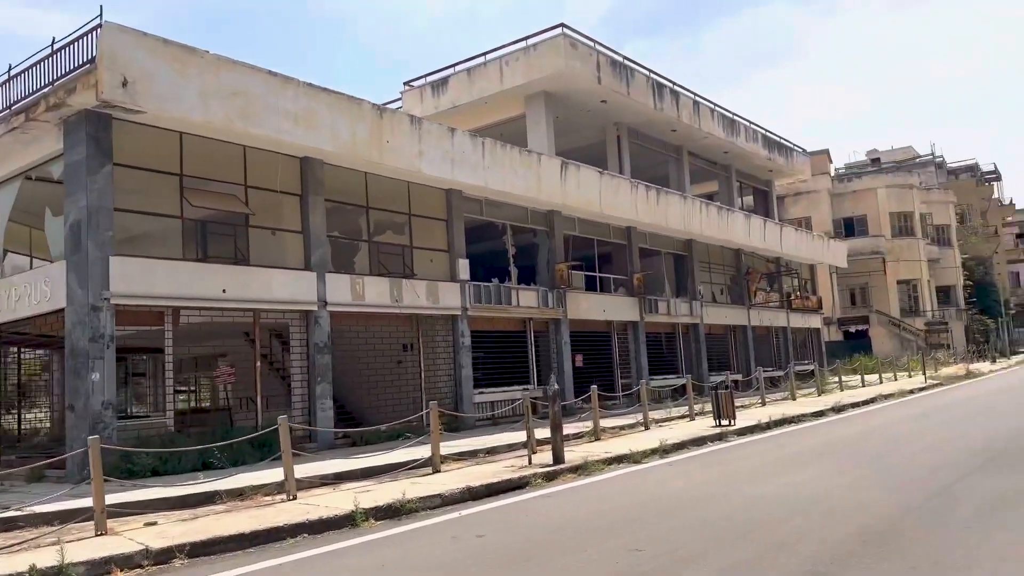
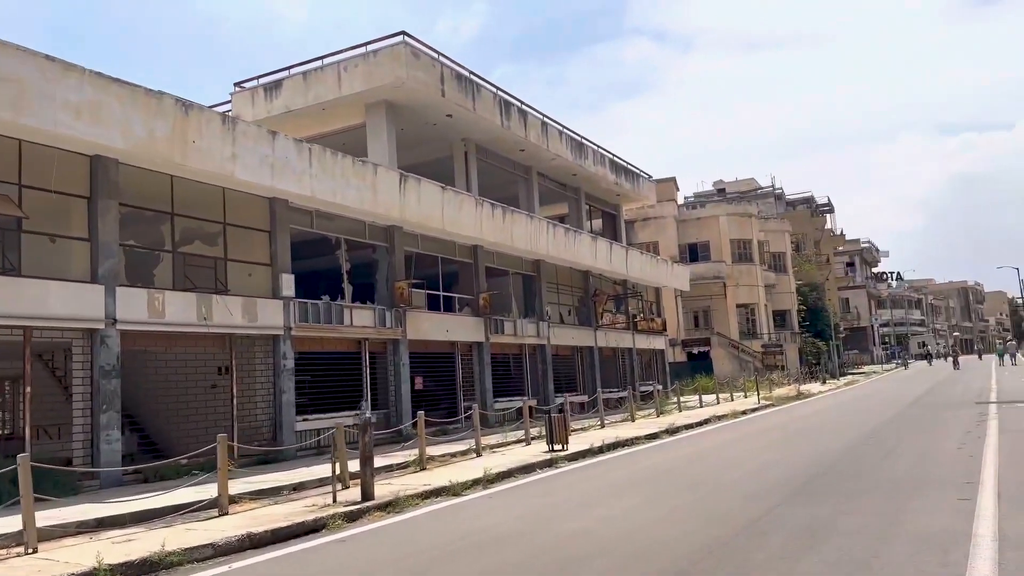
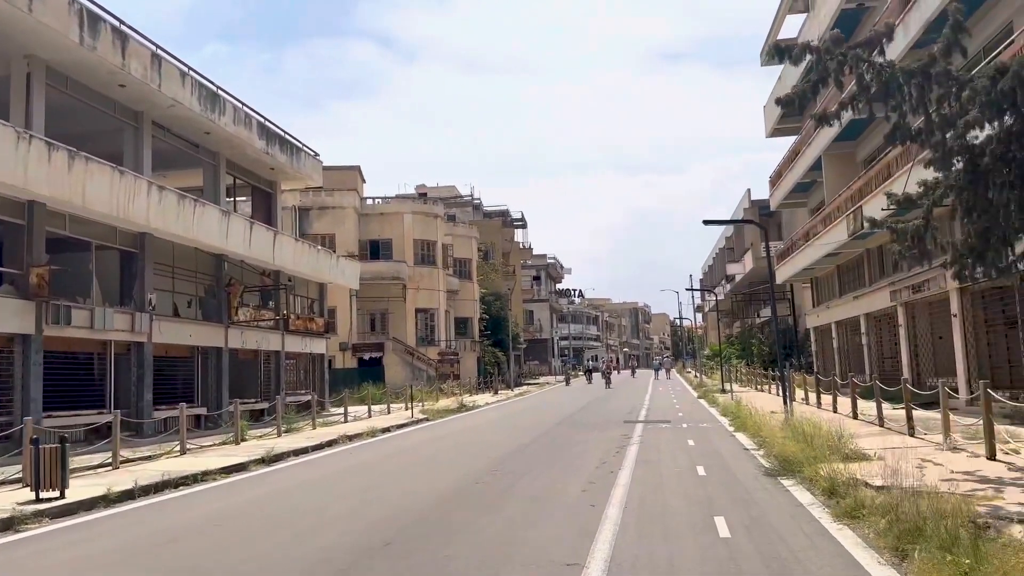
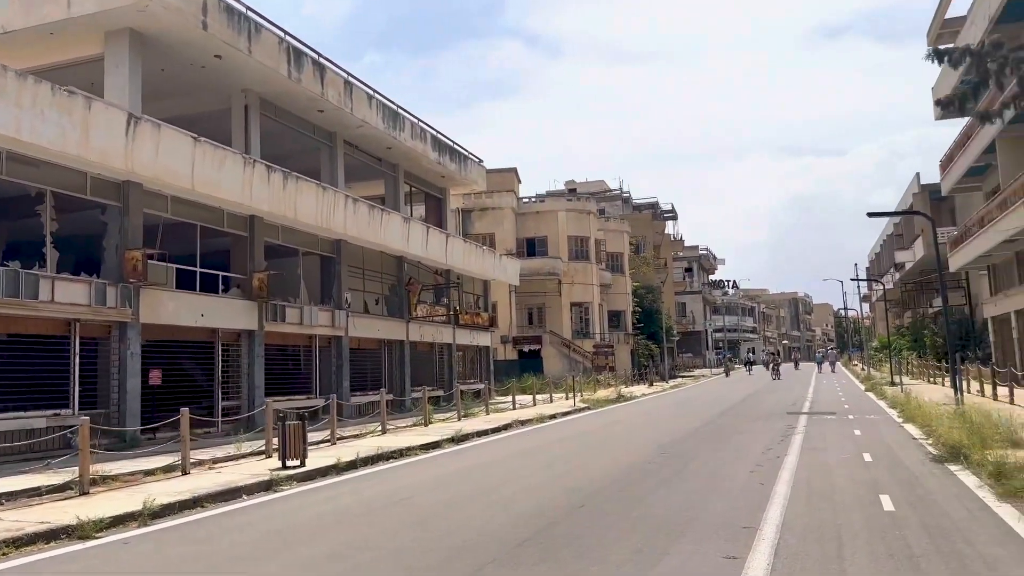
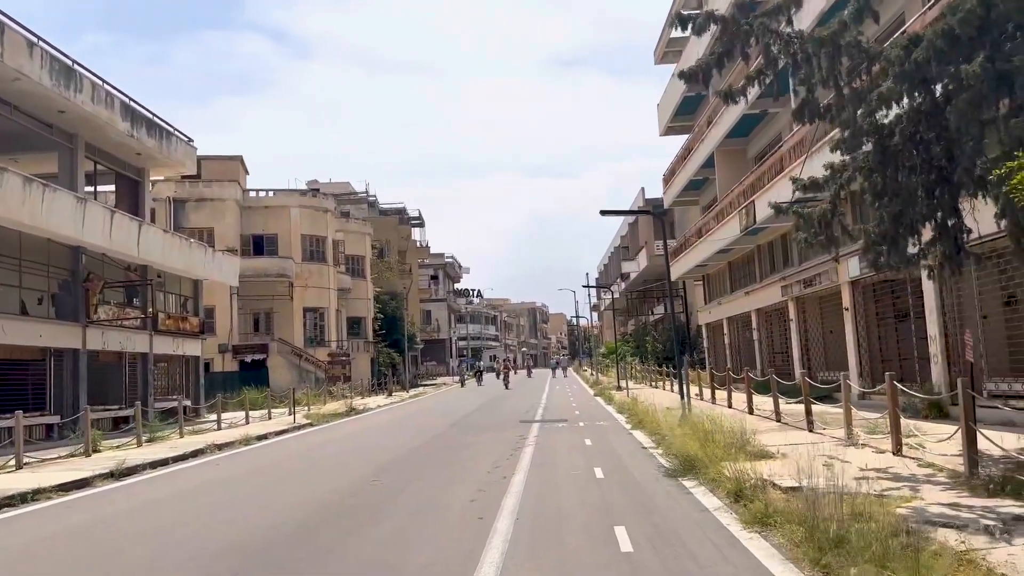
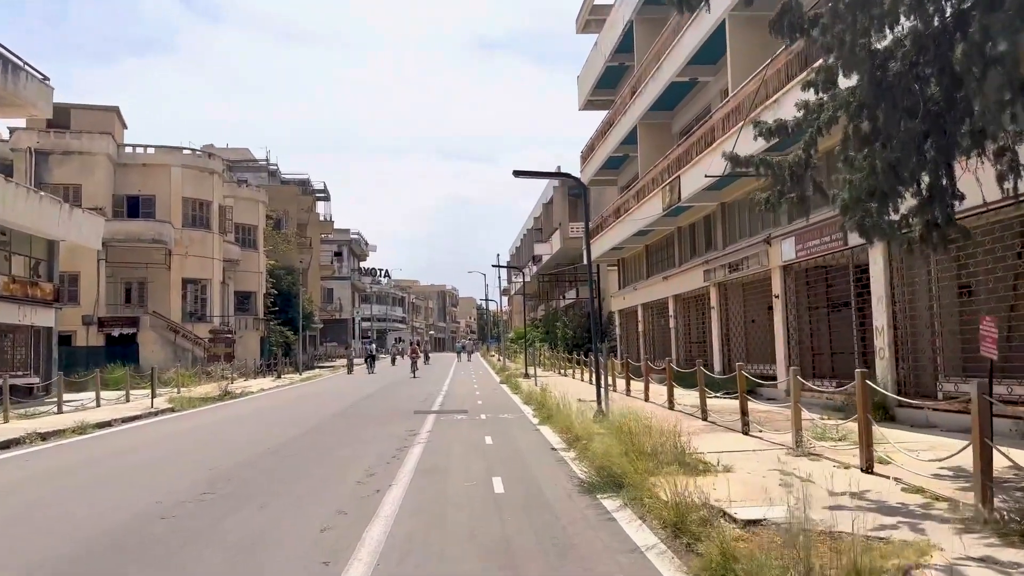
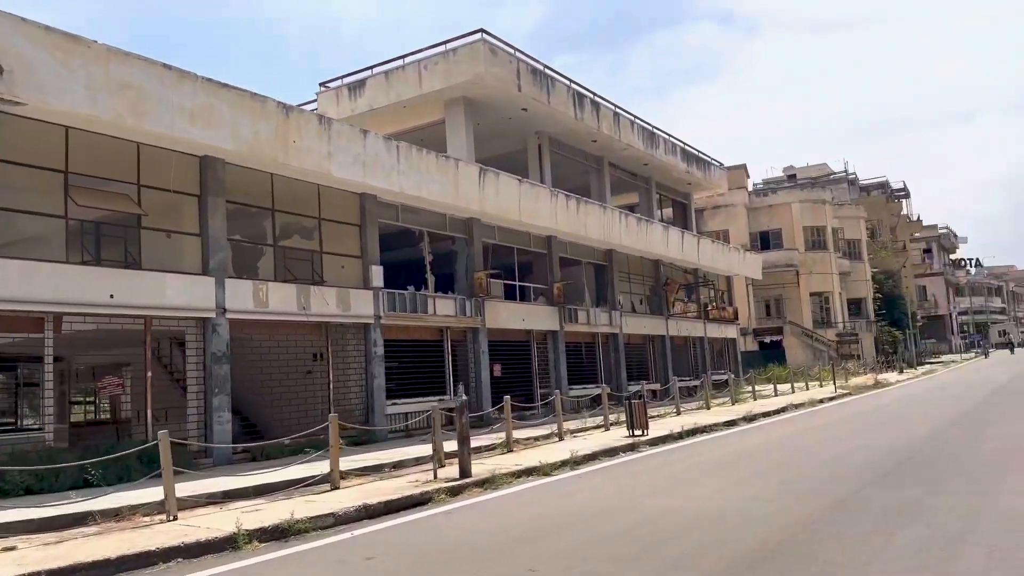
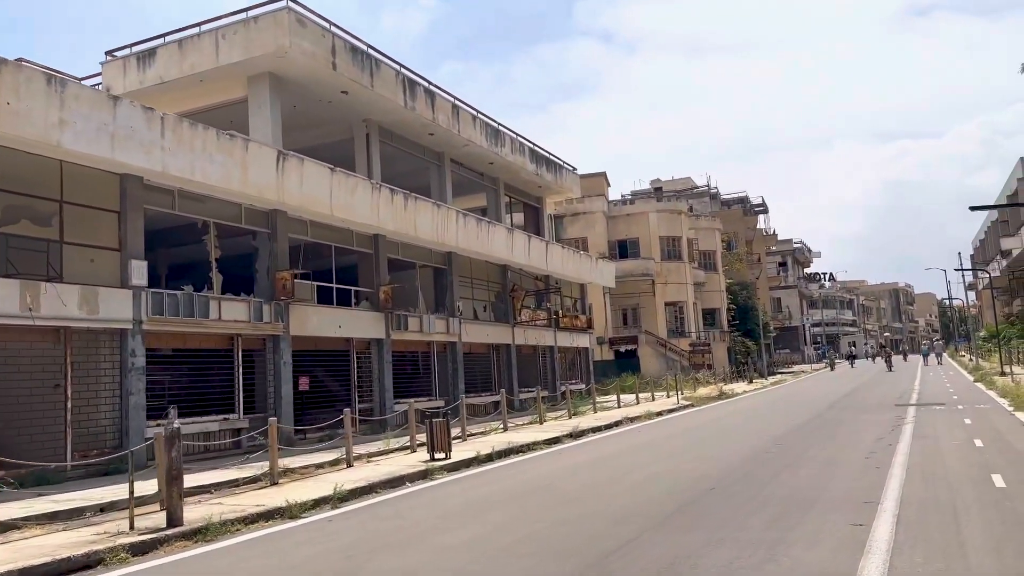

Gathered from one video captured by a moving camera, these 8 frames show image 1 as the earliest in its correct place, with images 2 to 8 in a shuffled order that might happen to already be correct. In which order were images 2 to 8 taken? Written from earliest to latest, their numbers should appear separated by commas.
7, 2, 8, 4, 3, 5, 6
